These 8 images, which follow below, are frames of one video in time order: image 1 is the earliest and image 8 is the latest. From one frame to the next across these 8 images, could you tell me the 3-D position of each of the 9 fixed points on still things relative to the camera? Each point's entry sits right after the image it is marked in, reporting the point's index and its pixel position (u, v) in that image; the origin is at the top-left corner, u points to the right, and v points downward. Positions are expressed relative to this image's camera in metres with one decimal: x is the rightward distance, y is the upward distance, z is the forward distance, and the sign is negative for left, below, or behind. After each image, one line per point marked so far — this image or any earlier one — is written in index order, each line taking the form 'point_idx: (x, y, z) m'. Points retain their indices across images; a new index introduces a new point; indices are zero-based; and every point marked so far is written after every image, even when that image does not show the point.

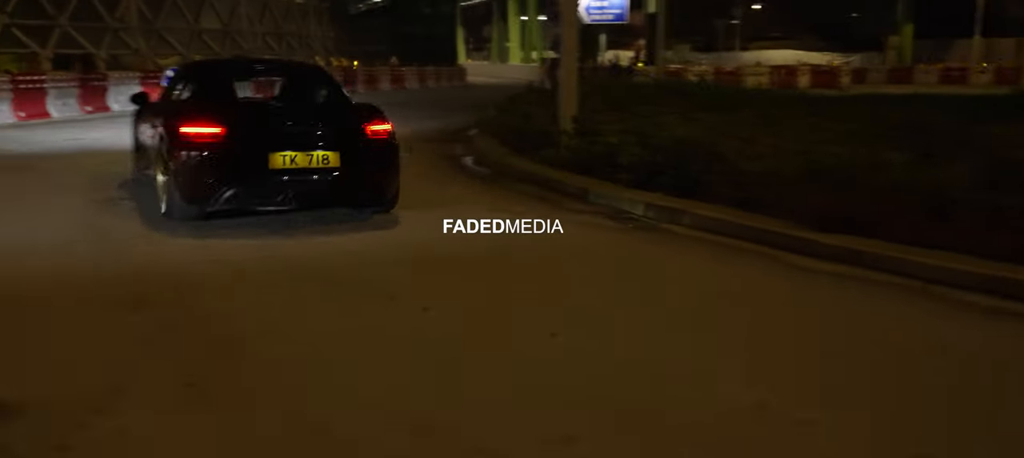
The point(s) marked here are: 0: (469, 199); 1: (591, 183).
0: (-0.5, +0.3, +10.7) m
1: (+0.8, +0.5, +10.6) m
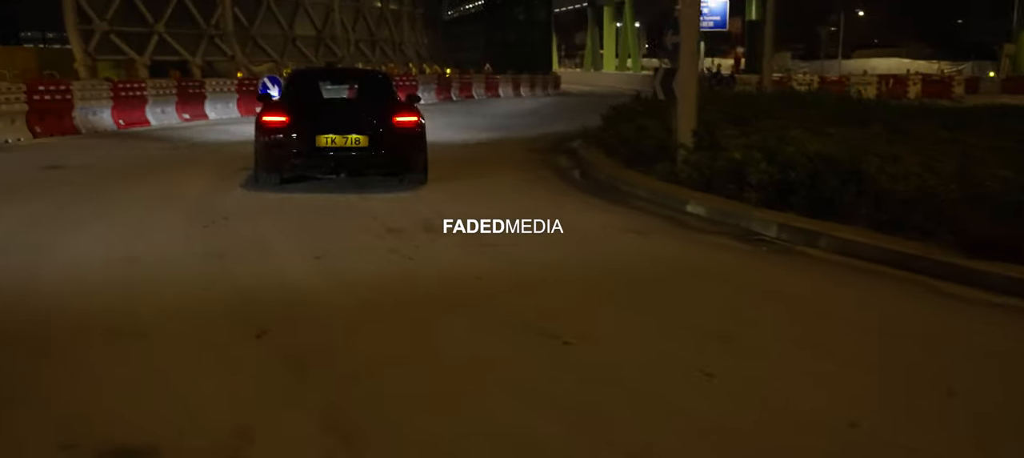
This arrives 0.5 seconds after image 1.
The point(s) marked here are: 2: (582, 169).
0: (+0.6, +0.1, +10.1) m
1: (+2.0, +0.3, +9.9) m
2: (+1.0, +0.9, +14.7) m
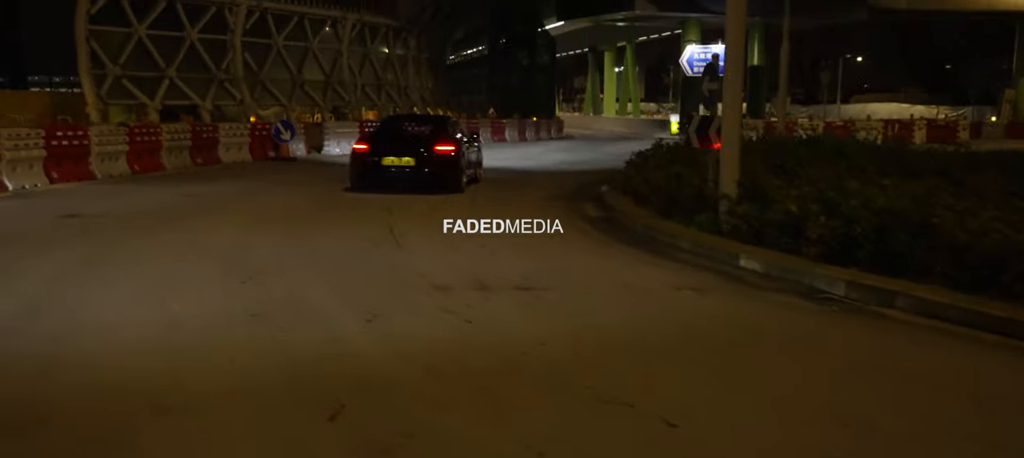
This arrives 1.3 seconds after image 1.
0: (+1.0, -0.4, +9.7) m
1: (+2.4, -0.3, +9.4) m
2: (+1.4, +0.2, +14.3) m
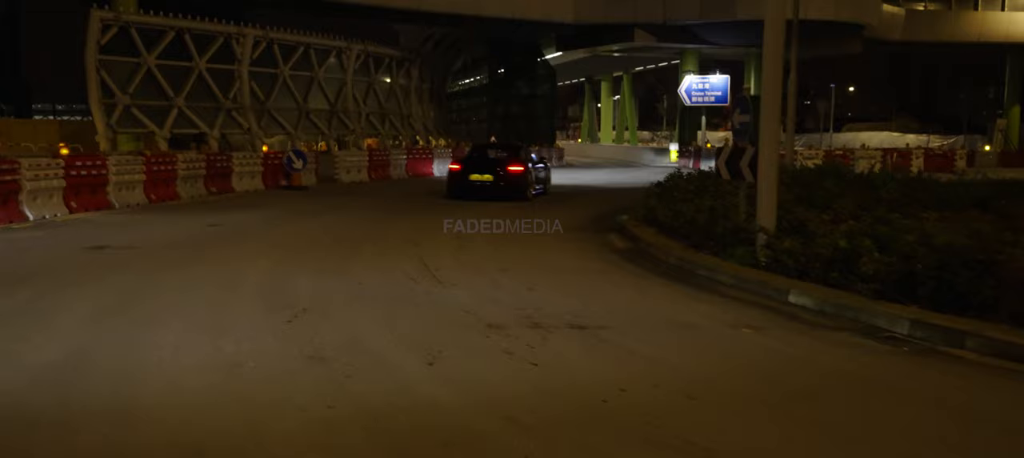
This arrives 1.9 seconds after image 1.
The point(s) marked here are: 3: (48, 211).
0: (+1.5, -0.7, +9.5) m
1: (+2.9, -0.6, +9.3) m
2: (+1.8, -0.3, +14.1) m
3: (-7.6, +0.3, +16.7) m
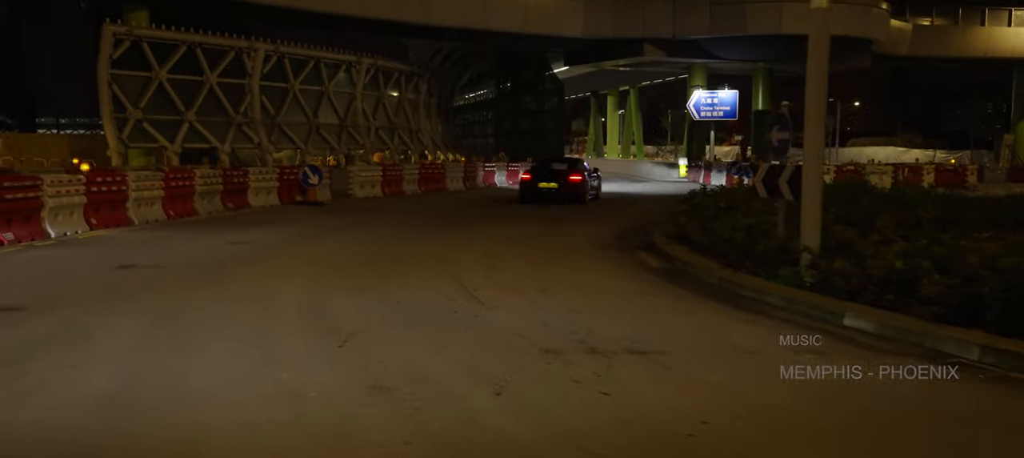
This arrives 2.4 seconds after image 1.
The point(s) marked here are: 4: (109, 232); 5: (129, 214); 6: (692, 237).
0: (+1.9, -0.9, +9.3) m
1: (+3.3, -0.8, +9.1) m
2: (+2.3, -0.5, +13.9) m
3: (-7.2, 0.0, +16.5) m
4: (-6.9, 0.0, +17.3) m
5: (-7.0, +0.3, +18.6) m
6: (+2.7, -0.1, +15.2) m
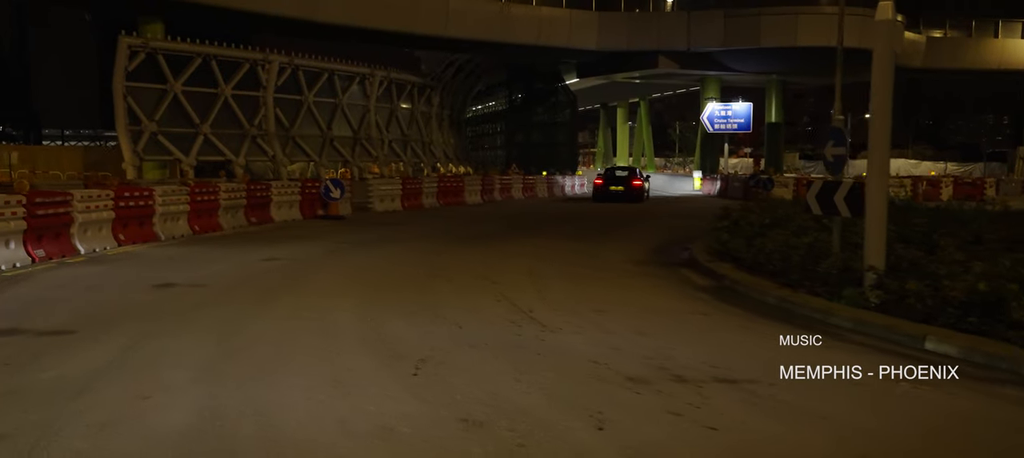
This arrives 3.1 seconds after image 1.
0: (+2.5, -1.1, +8.9) m
1: (+3.9, -1.0, +8.7) m
2: (+2.9, -0.8, +13.5) m
3: (-6.6, -0.2, +16.1) m
4: (-6.3, -0.3, +17.0) m
5: (-6.4, 0.0, +18.3) m
6: (+3.3, -0.4, +14.9) m
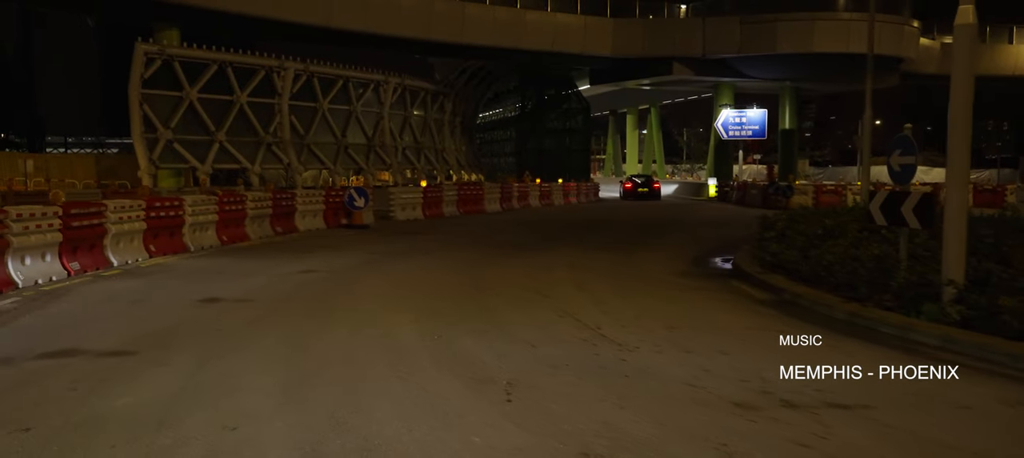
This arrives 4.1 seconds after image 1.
0: (+3.2, -1.2, +8.5) m
1: (+4.6, -1.1, +8.3) m
2: (+3.5, -0.9, +13.1) m
3: (-5.9, -0.4, +15.7) m
4: (-5.6, -0.5, +16.5) m
5: (-5.7, -0.2, +17.8) m
6: (+4.0, -0.5, +14.5) m
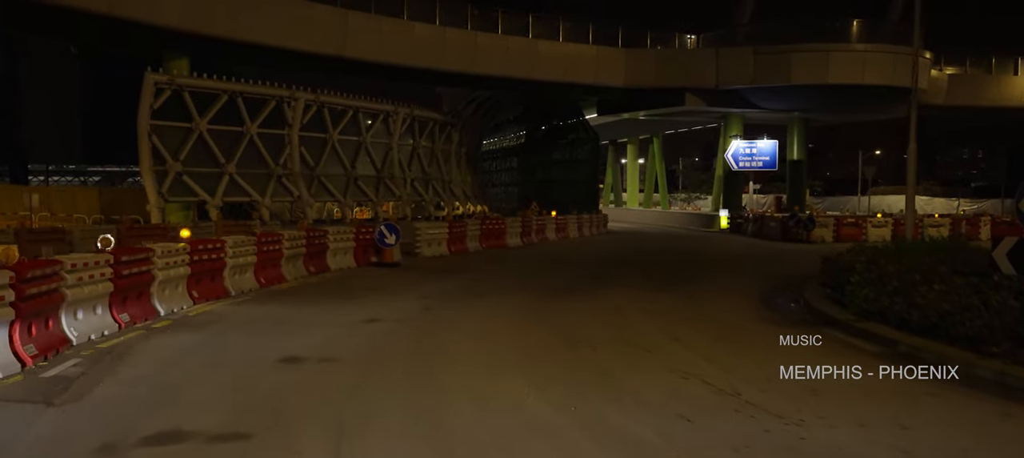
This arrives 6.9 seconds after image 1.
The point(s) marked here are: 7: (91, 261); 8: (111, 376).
0: (+4.5, -1.7, +7.5) m
1: (+5.8, -1.5, +7.3) m
2: (+4.7, -1.5, +12.1) m
3: (-4.8, -1.1, +14.5) m
4: (-4.5, -1.2, +15.4) m
5: (-4.7, -0.9, +16.7) m
6: (+5.1, -1.1, +13.5) m
7: (-4.8, -0.4, +11.7) m
8: (-3.8, -1.4, +9.6) m
